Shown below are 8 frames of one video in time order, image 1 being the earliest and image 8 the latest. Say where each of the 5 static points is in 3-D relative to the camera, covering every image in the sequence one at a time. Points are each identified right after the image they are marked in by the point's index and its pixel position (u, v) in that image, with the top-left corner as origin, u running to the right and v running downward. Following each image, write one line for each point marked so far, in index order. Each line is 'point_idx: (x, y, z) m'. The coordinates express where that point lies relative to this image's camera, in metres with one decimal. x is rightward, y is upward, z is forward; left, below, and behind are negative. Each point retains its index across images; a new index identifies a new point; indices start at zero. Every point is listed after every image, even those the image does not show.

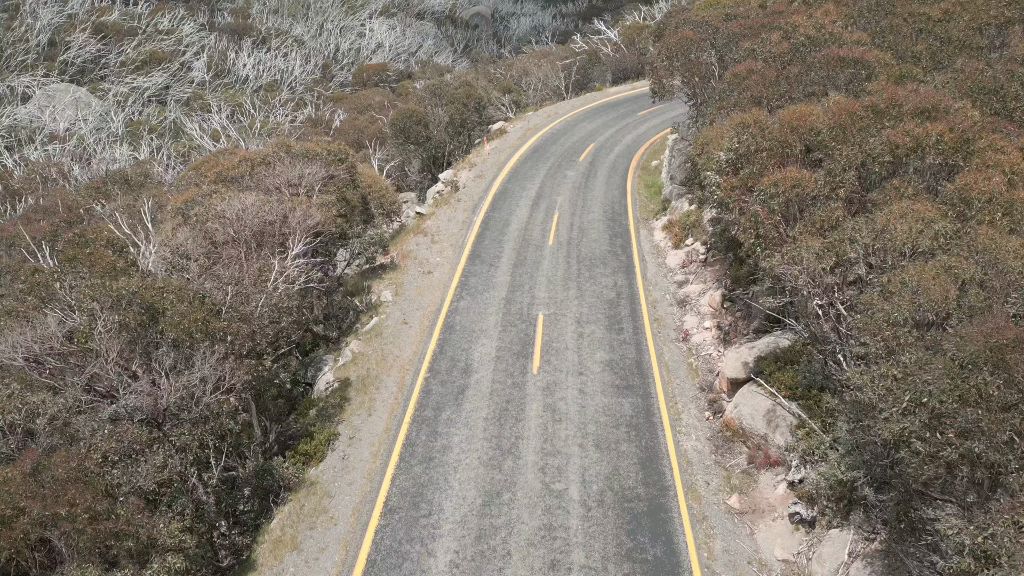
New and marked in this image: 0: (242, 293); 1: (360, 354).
0: (-4.0, -0.1, +9.0) m
1: (-2.8, -1.2, +11.6) m
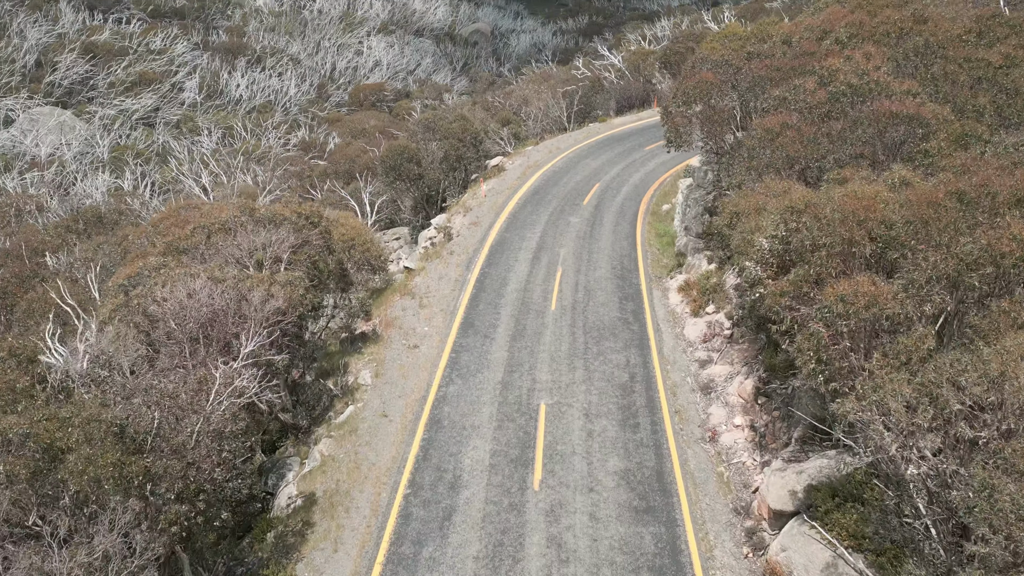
0: (-4.0, -1.5, +7.3) m
1: (-2.9, -2.7, +9.8) m
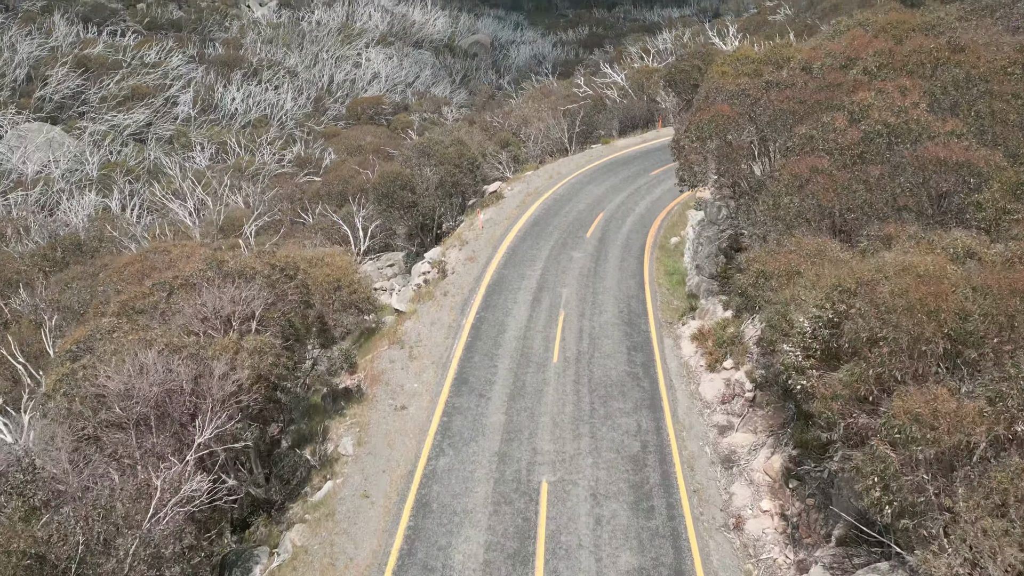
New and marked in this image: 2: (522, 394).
0: (-4.0, -2.4, +6.1) m
1: (-2.9, -3.7, +8.6) m
2: (+0.2, -2.0, +11.5) m
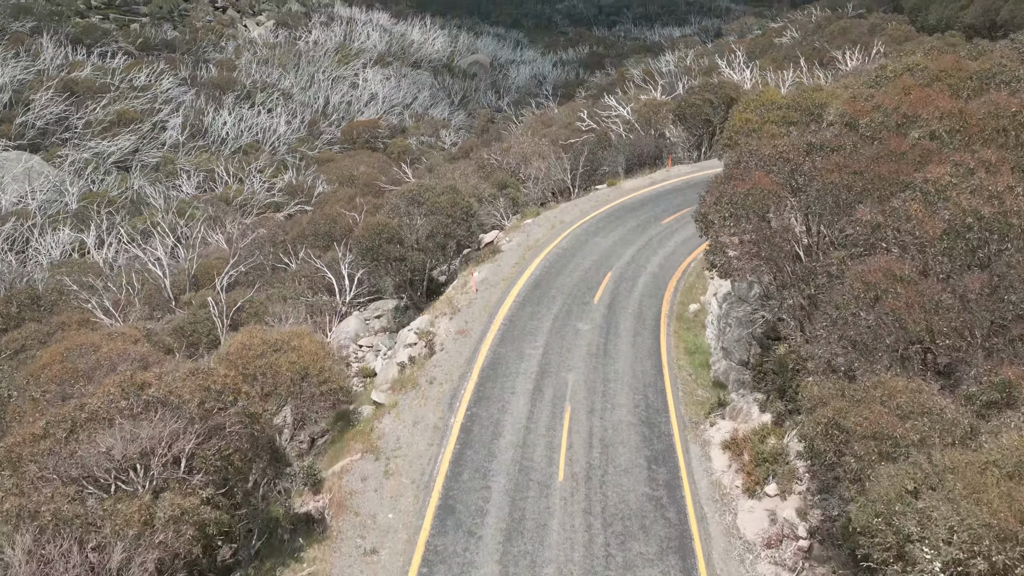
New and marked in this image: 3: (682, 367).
0: (-4.1, -4.0, +4.0) m
1: (-3.0, -5.3, +6.5) m
2: (+0.1, -3.7, +9.4) m
3: (+3.7, -1.7, +13.3) m
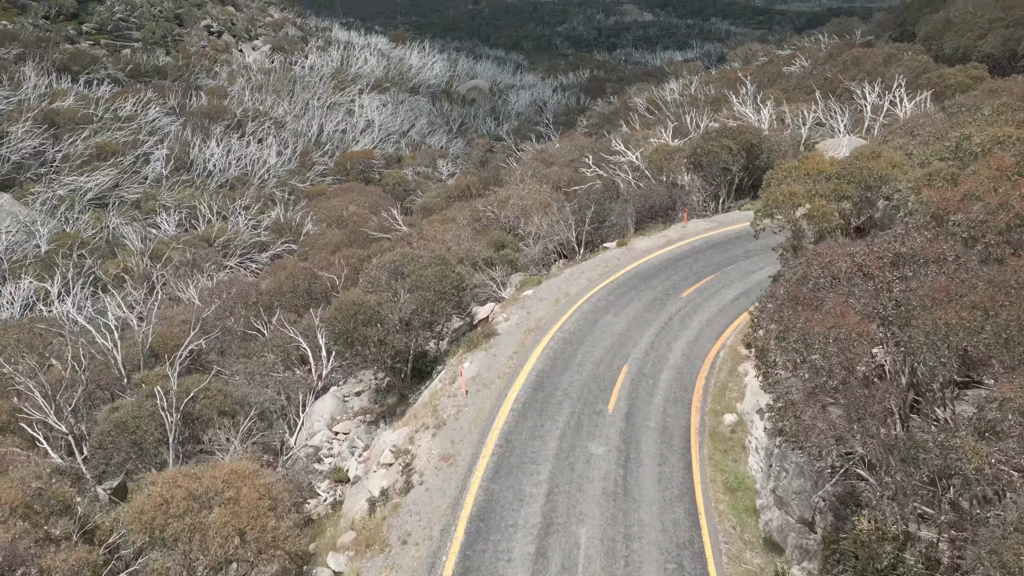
0: (-4.2, -5.9, +1.2) m
1: (-3.0, -7.3, +3.7) m
2: (+0.1, -5.7, +6.6) m
3: (+3.6, -3.8, +10.6) m
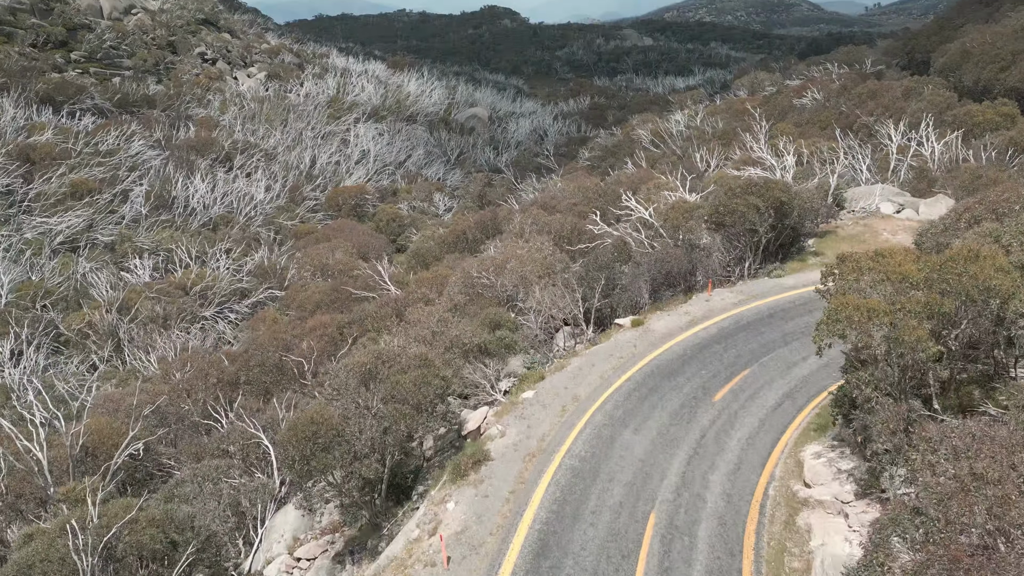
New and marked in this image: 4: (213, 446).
0: (-4.2, -7.8, -1.9) m
1: (-3.1, -9.3, +0.5) m
2: (0.0, -7.8, +3.4) m
3: (+3.5, -6.1, +7.5) m
4: (-8.6, -4.6, +18.0) m
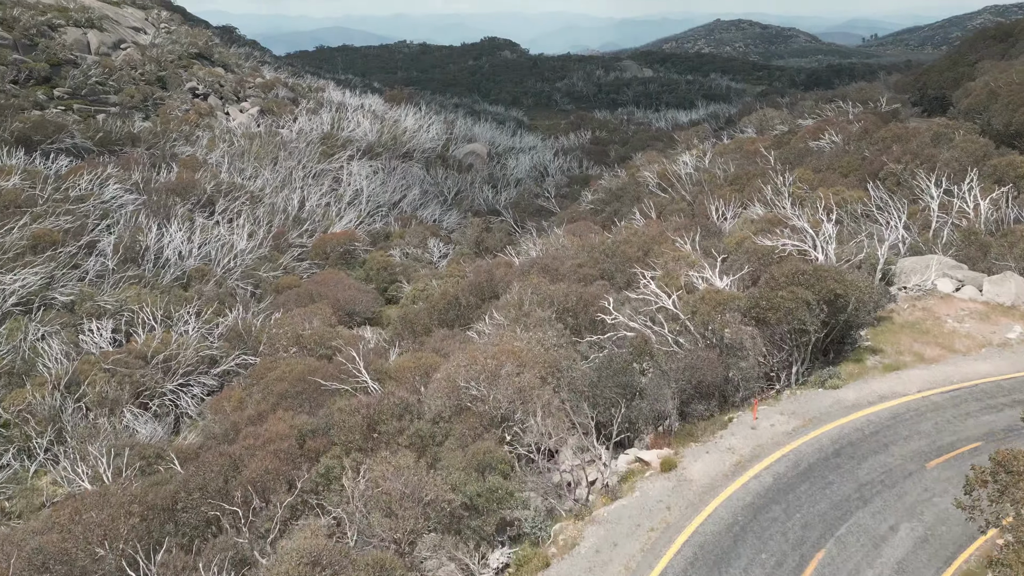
0: (-4.3, -10.0, -6.1) m
1: (-3.2, -11.6, -3.8) m
2: (-0.1, -10.2, -0.8) m
3: (+3.4, -8.6, +3.3) m
4: (-8.7, -7.6, +13.9) m
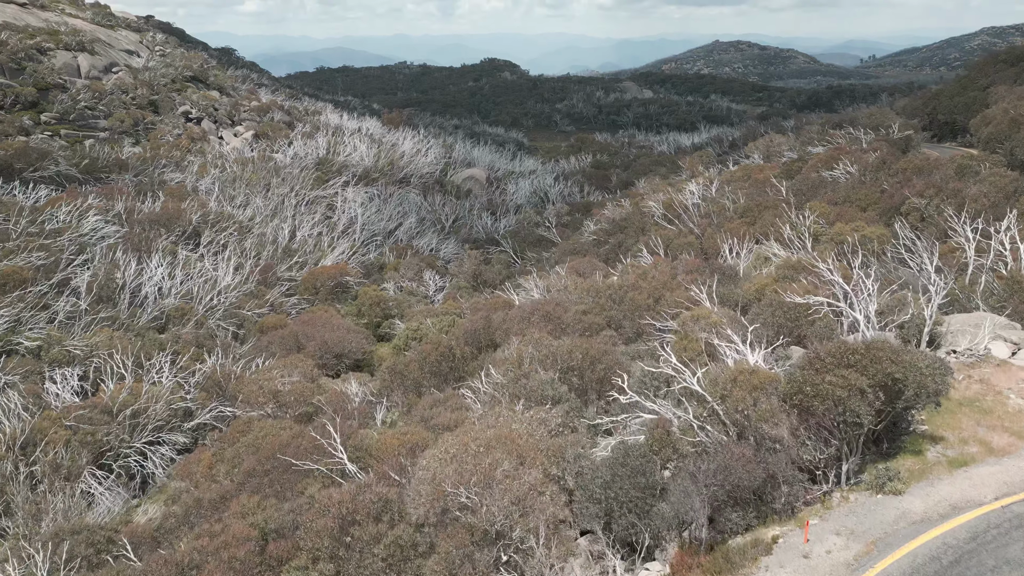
0: (-4.4, -11.3, -9.1) m
1: (-3.3, -13.0, -6.8) m
2: (-0.1, -11.7, -3.8) m
3: (+3.4, -10.2, +0.4) m
4: (-8.8, -9.5, +11.0) m
